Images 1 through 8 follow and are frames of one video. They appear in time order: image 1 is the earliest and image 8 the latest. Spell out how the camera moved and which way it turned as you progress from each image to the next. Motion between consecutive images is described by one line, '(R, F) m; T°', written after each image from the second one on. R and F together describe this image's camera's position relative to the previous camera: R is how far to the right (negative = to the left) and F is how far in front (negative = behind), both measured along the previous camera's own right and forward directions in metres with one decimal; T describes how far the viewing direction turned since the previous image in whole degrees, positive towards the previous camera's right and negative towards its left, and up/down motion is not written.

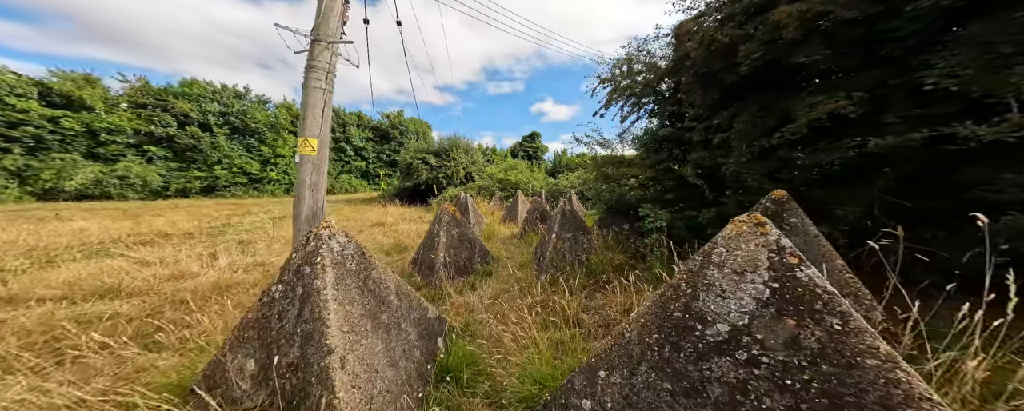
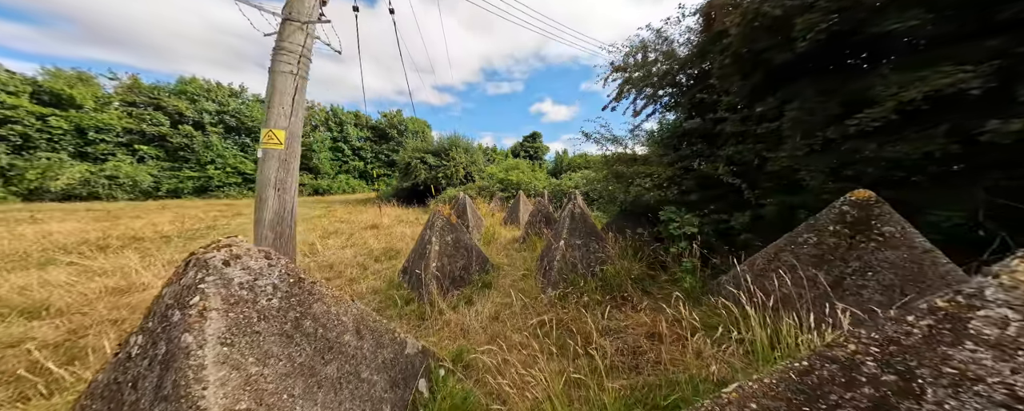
(0.0, +0.4) m; 0°
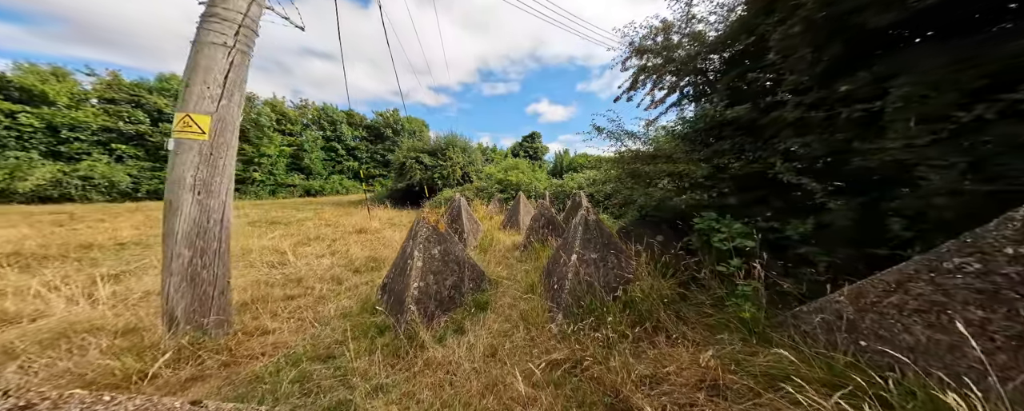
(0.0, +0.5) m; 0°
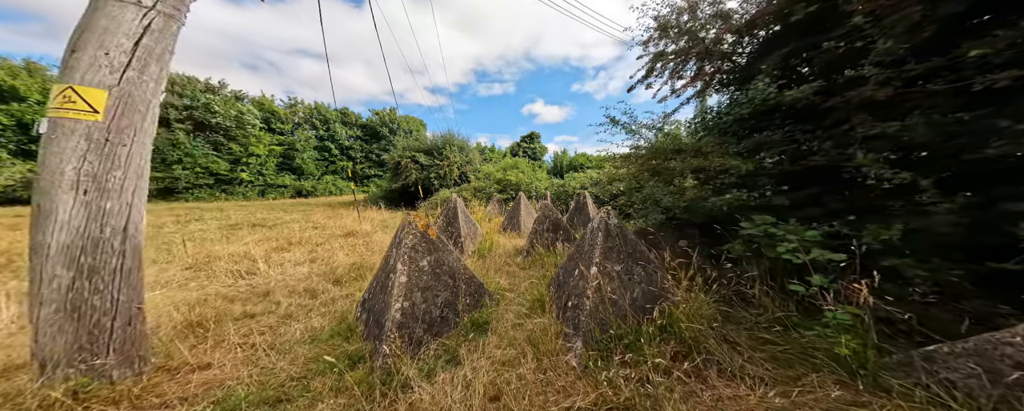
(-0.1, +0.4) m; +1°
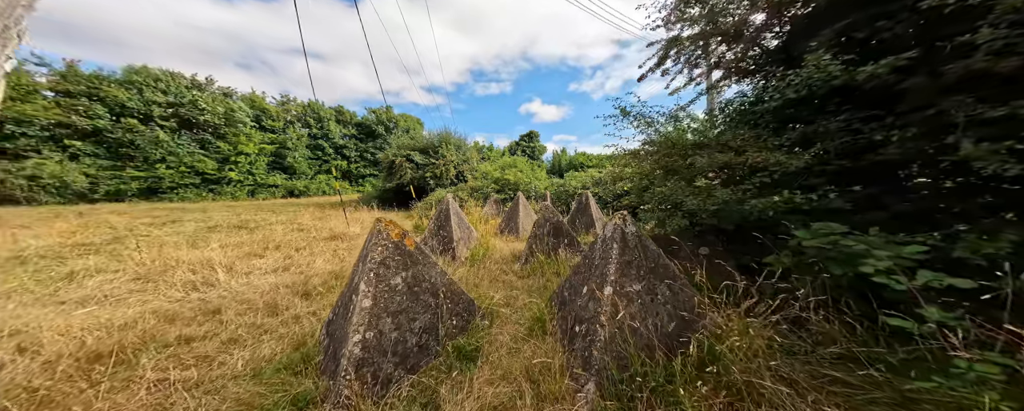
(0.0, +0.4) m; 0°
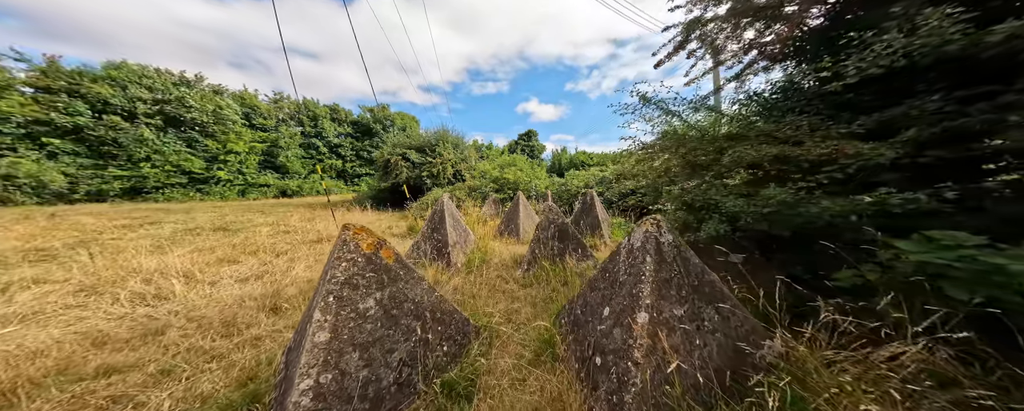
(0.0, +0.4) m; 0°
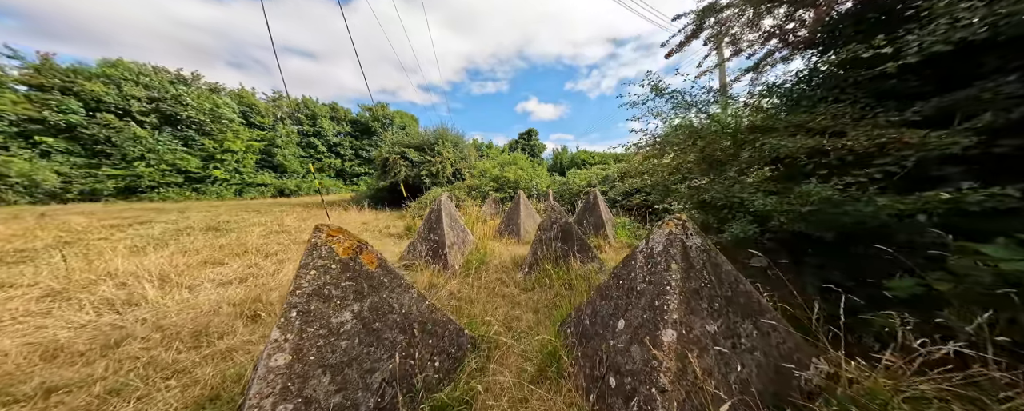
(0.0, +0.2) m; 0°
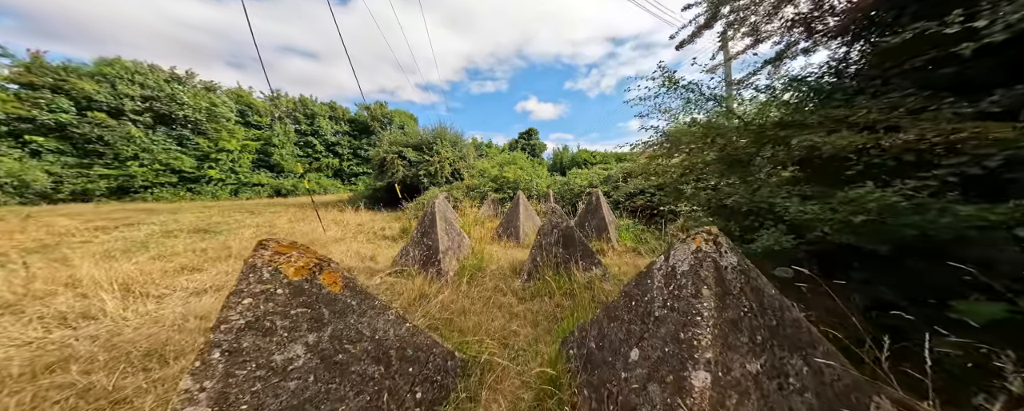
(0.0, +0.2) m; 0°
